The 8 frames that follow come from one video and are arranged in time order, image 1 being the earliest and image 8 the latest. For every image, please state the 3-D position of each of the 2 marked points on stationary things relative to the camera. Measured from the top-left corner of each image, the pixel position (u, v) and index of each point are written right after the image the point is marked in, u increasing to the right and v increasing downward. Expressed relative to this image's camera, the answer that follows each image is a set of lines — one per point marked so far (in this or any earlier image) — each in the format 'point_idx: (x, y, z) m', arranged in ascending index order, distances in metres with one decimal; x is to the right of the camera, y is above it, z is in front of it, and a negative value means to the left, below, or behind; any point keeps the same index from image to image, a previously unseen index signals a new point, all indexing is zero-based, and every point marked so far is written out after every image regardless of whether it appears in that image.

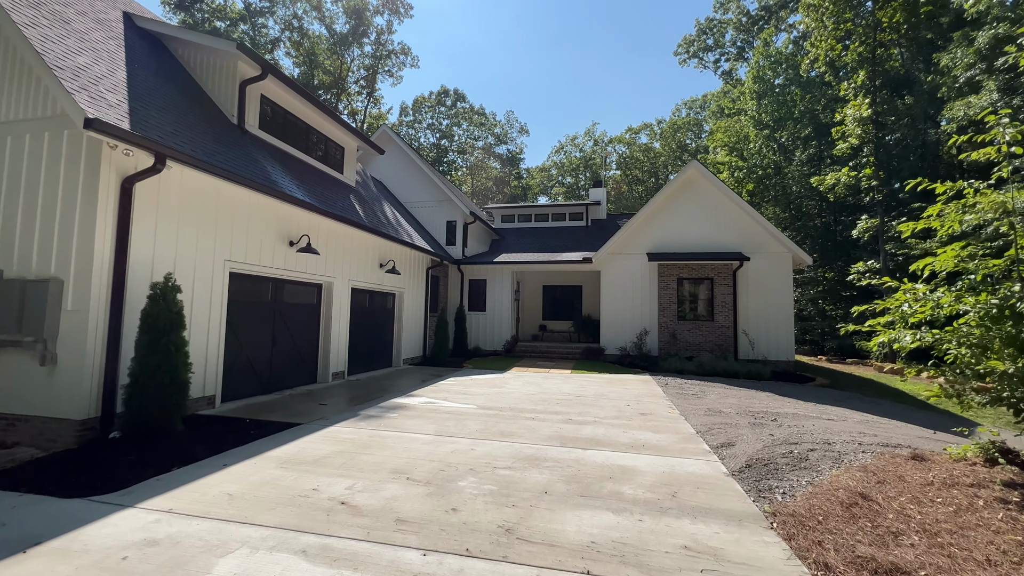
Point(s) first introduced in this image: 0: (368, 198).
0: (-4.0, +2.5, +12.1) m
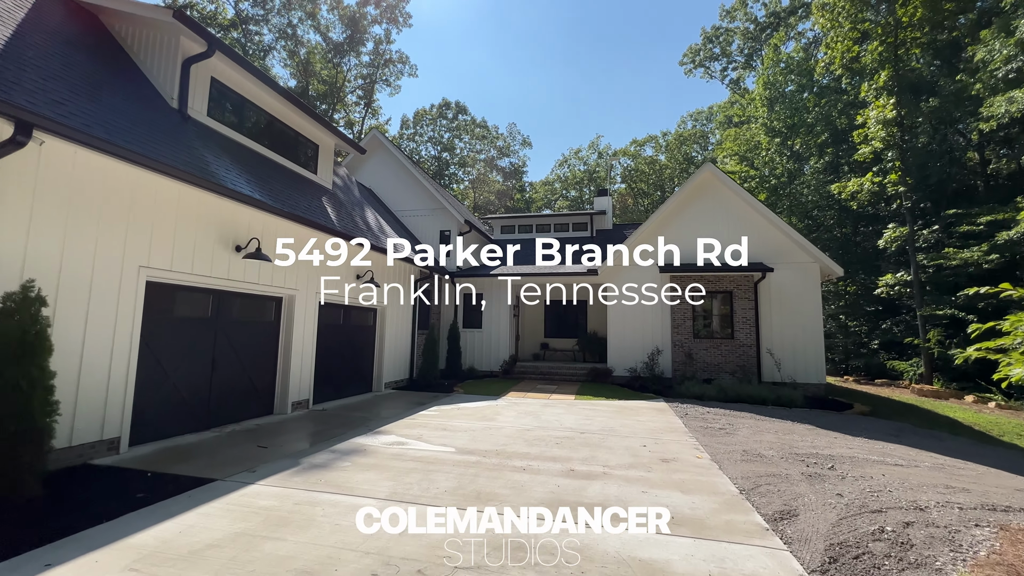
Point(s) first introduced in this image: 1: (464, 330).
0: (-4.1, +2.1, +10.9) m
1: (-1.7, -1.4, +15.5) m
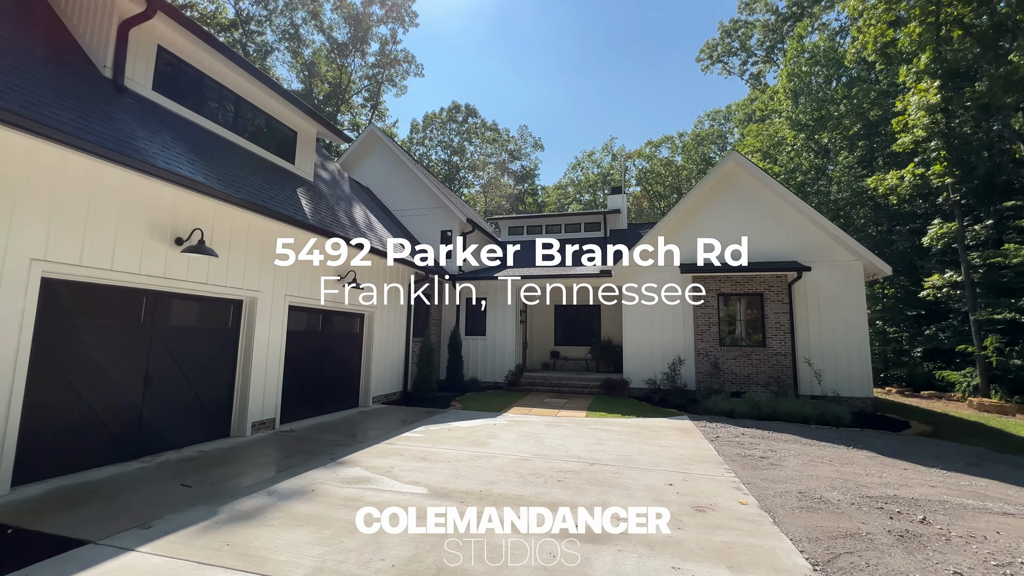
0: (-4.0, +2.1, +9.8) m
1: (-1.4, -1.6, +14.3) m
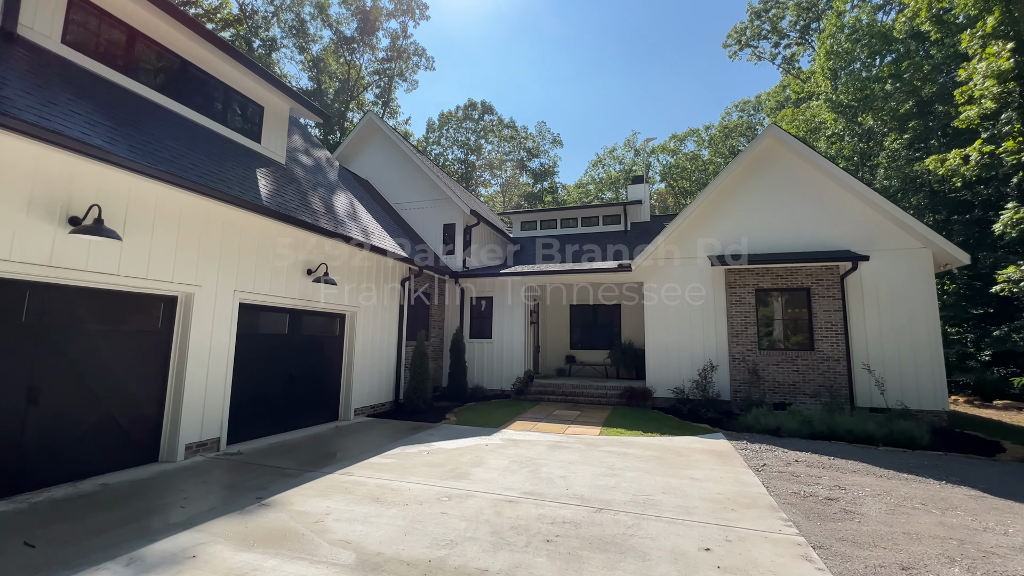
0: (-4.0, +2.1, +8.7) m
1: (-1.2, -1.5, +13.0) m
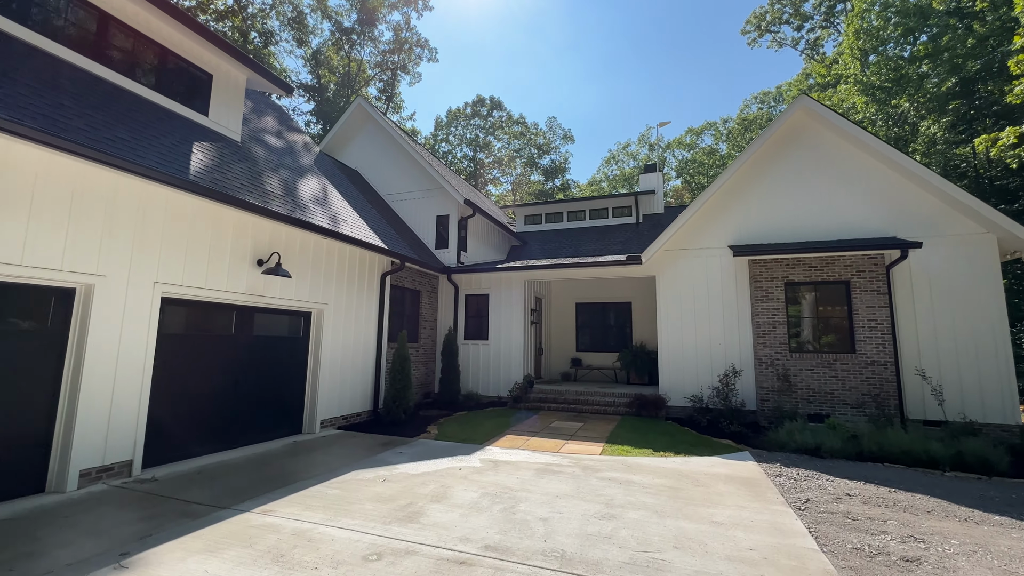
0: (-4.2, +2.2, +7.7) m
1: (-1.2, -1.4, +11.9) m
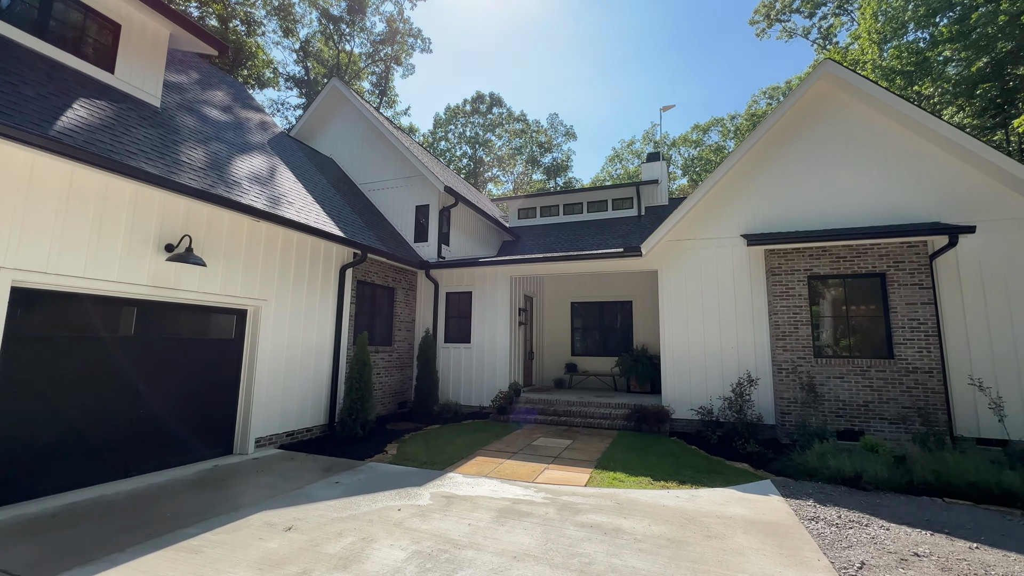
0: (-4.6, +2.3, +6.6) m
1: (-1.6, -1.3, +10.7) m
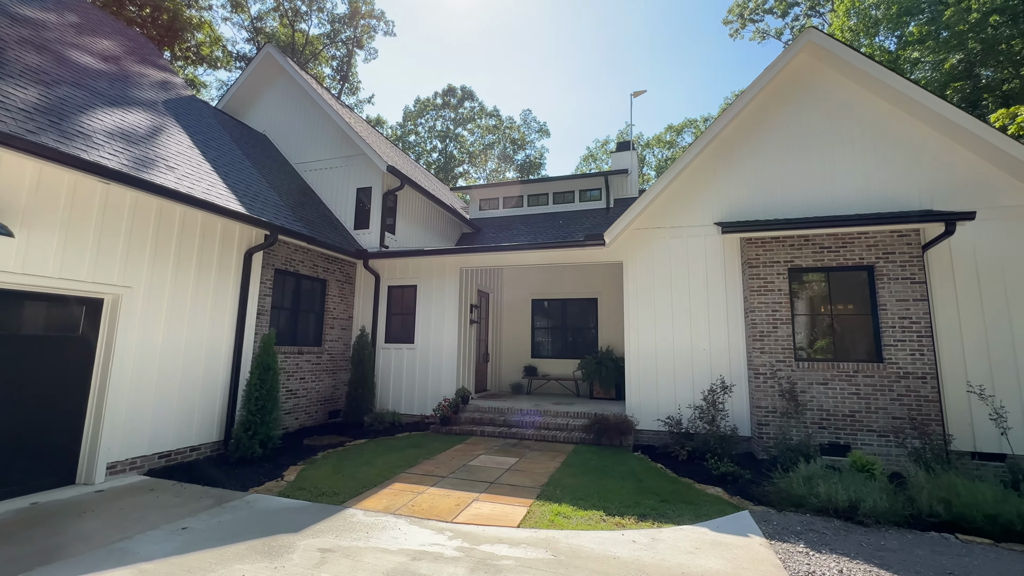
0: (-5.4, +2.5, +5.1) m
1: (-2.6, -1.2, +9.4) m
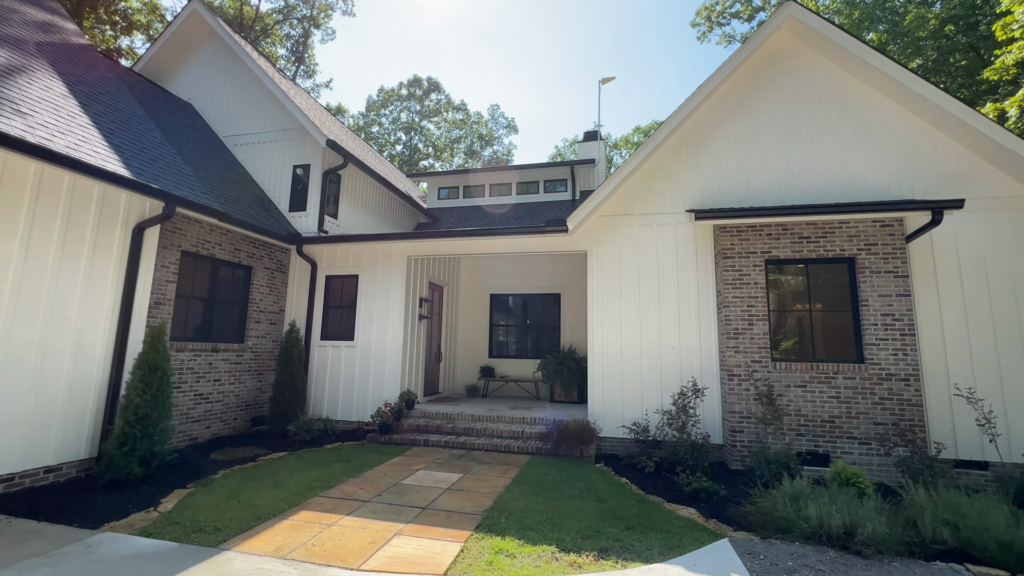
0: (-5.9, +2.7, +3.9) m
1: (-3.5, -1.0, +8.3) m
